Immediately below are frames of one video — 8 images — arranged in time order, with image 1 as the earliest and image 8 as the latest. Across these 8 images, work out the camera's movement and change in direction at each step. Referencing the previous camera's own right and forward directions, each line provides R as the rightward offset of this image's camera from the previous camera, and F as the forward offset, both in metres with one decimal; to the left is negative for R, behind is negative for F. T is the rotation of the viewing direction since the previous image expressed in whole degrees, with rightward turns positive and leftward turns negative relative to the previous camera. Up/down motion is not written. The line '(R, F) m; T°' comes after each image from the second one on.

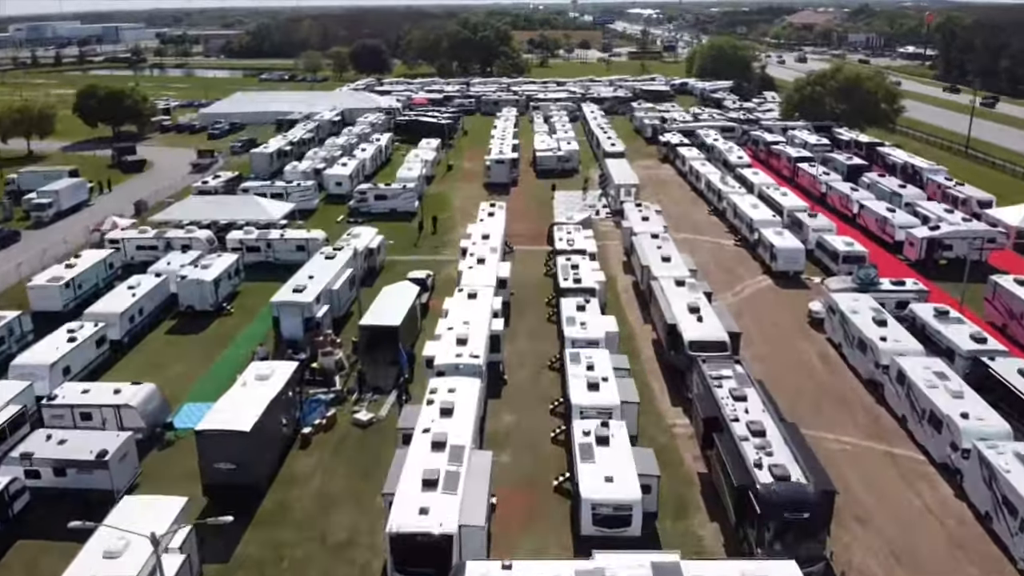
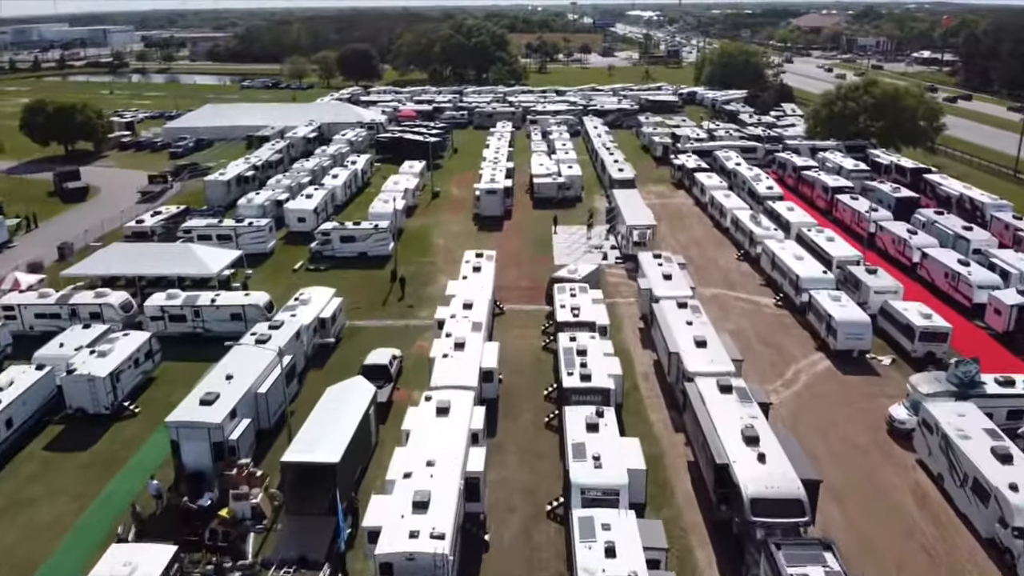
(+0.3, +6.0) m; 0°
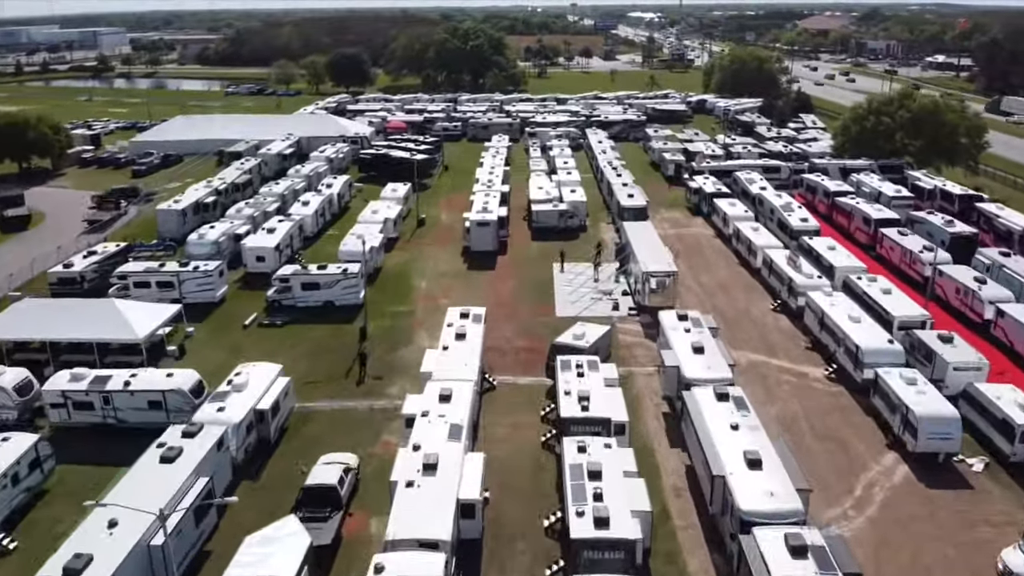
(+0.2, +5.0) m; 0°
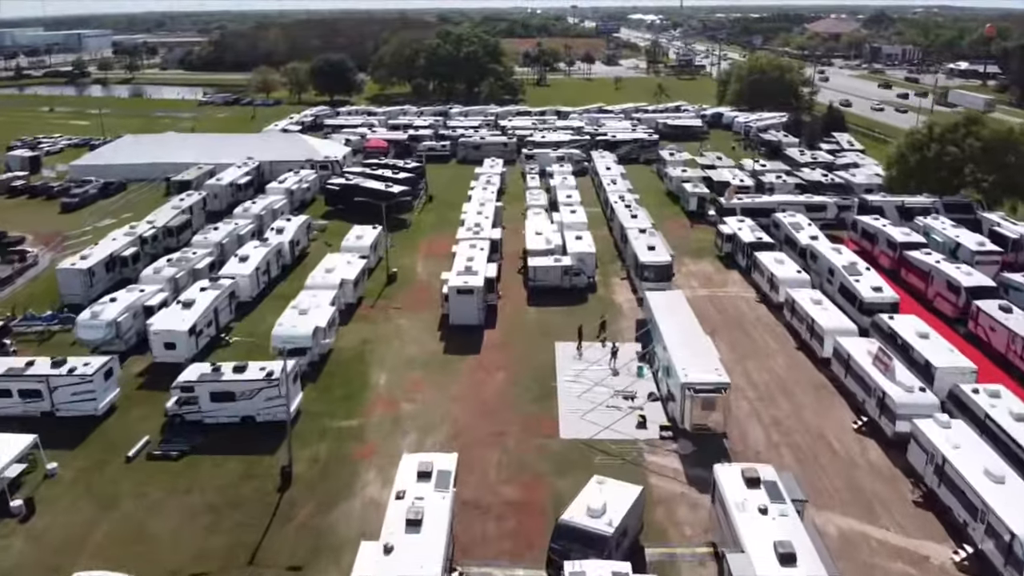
(+0.3, +7.3) m; 0°
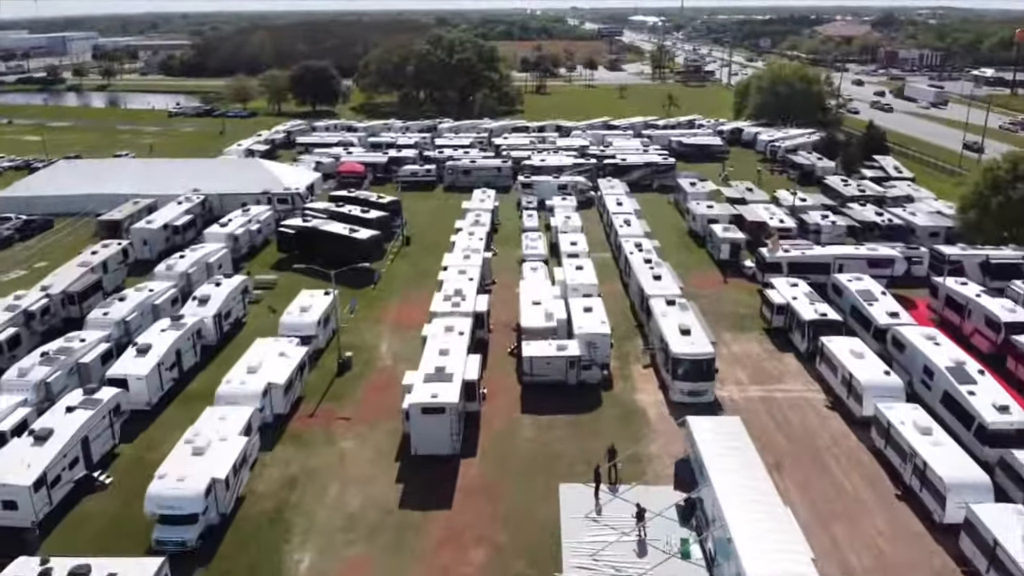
(+0.3, +7.2) m; 0°
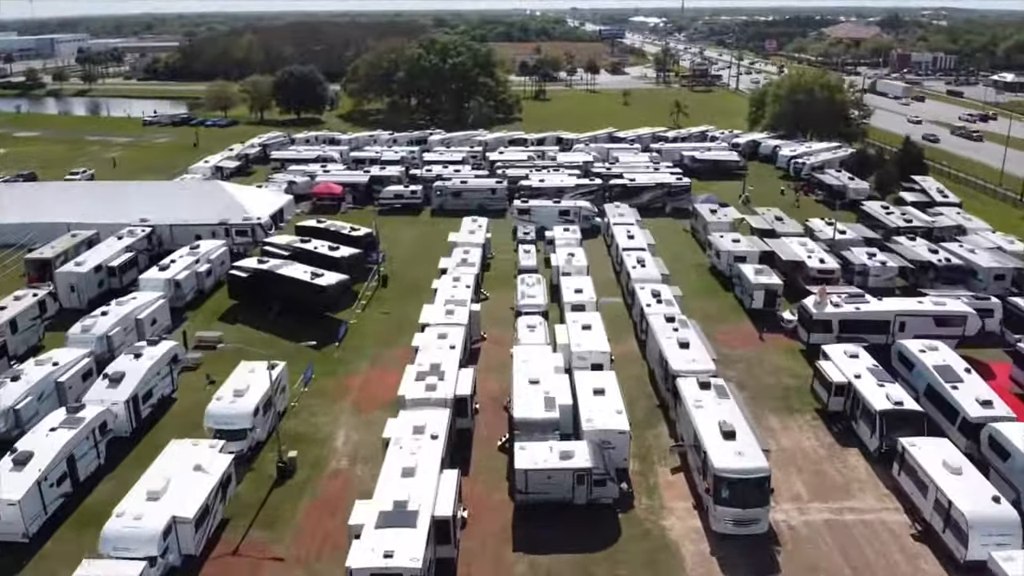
(+0.2, +5.2) m; 0°
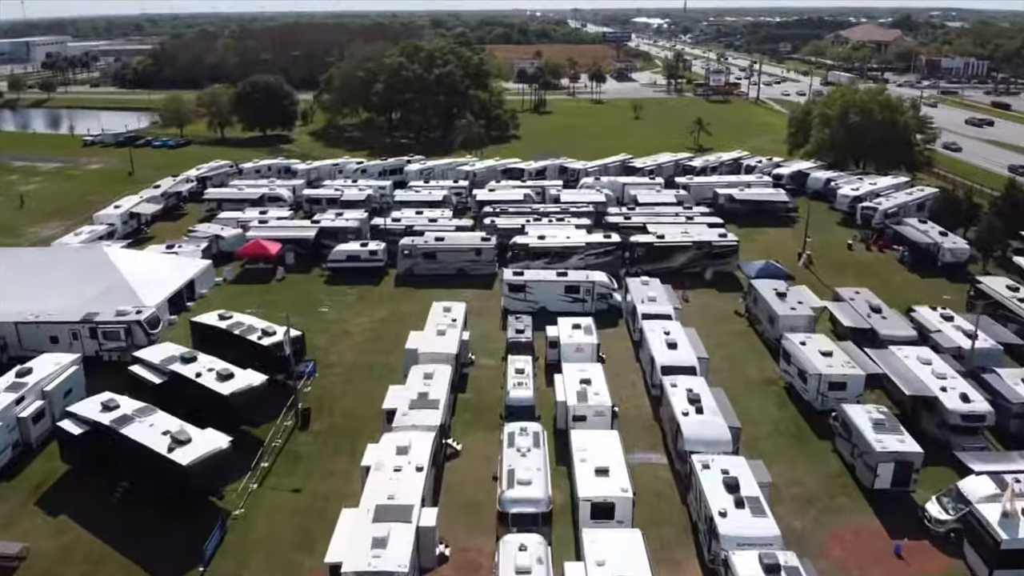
(+0.4, +10.4) m; 0°
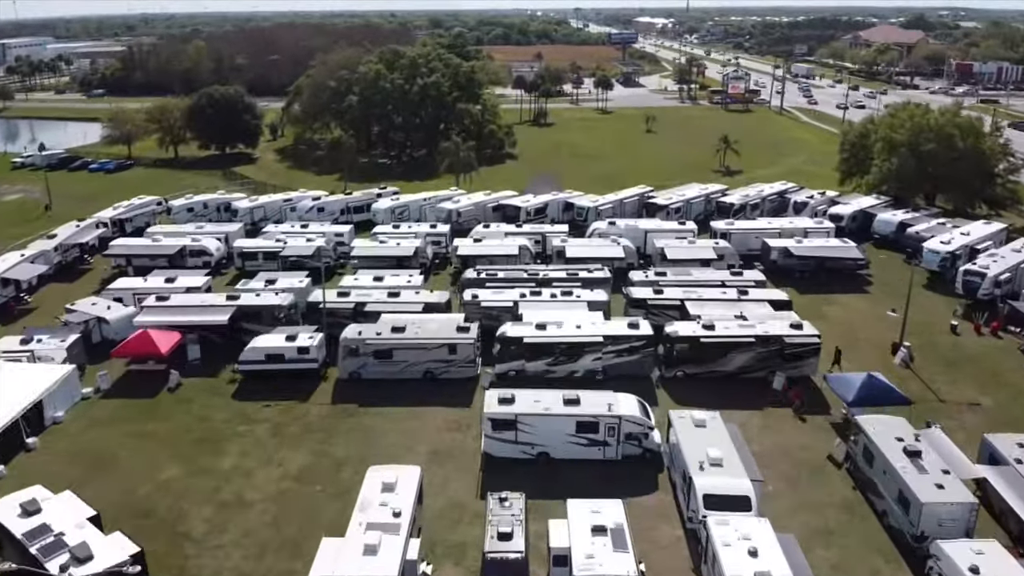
(+0.4, +9.5) m; 0°
